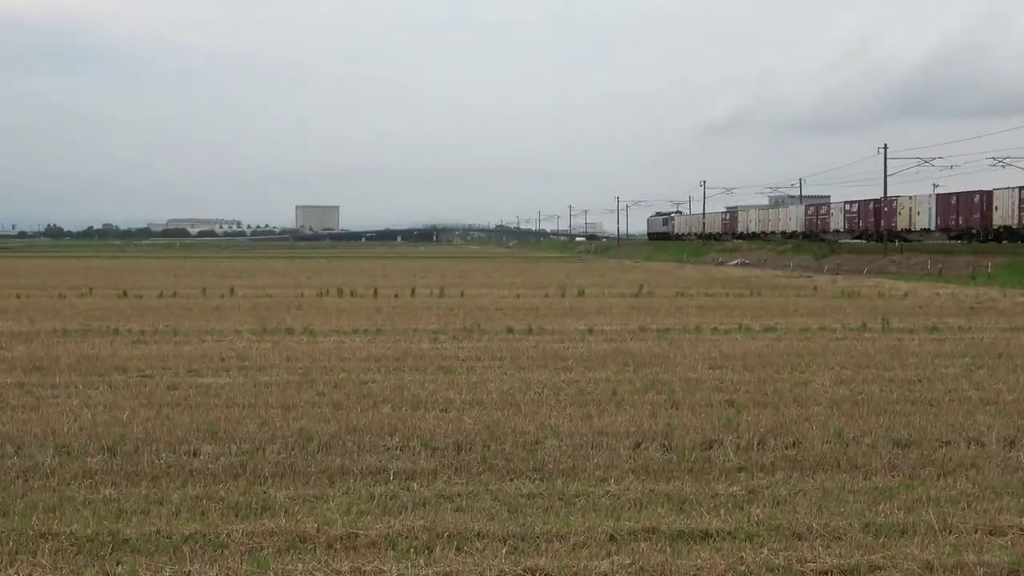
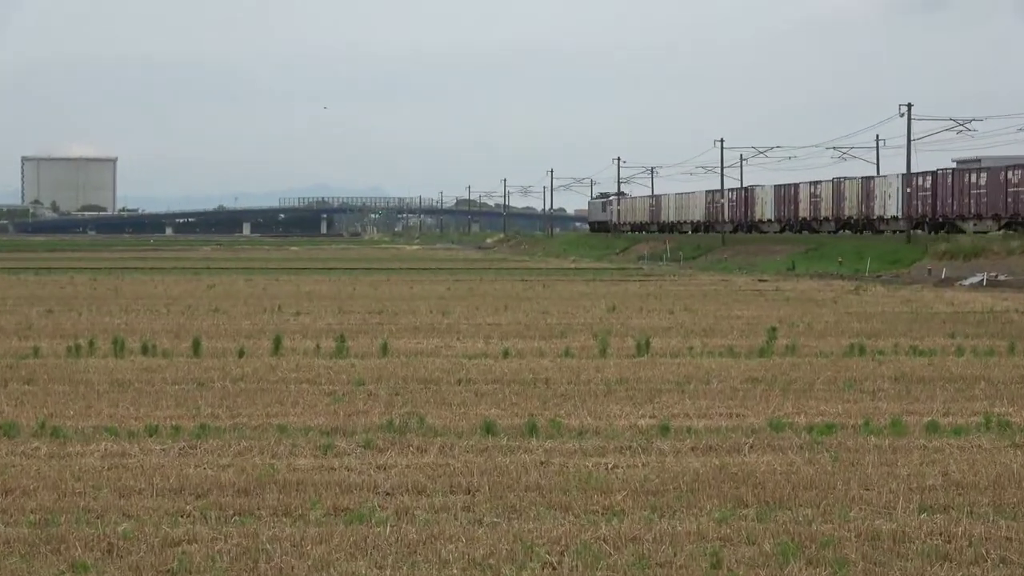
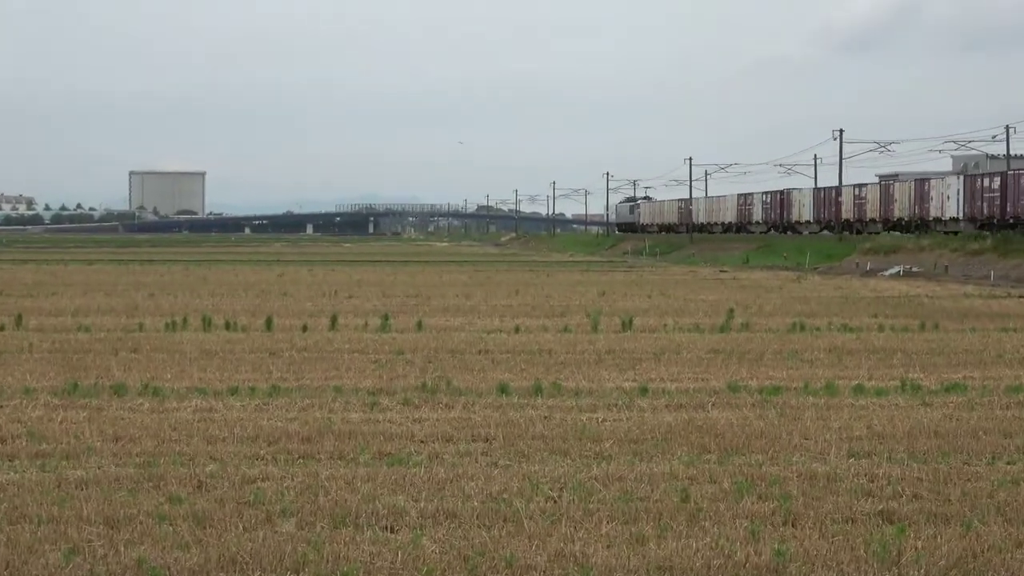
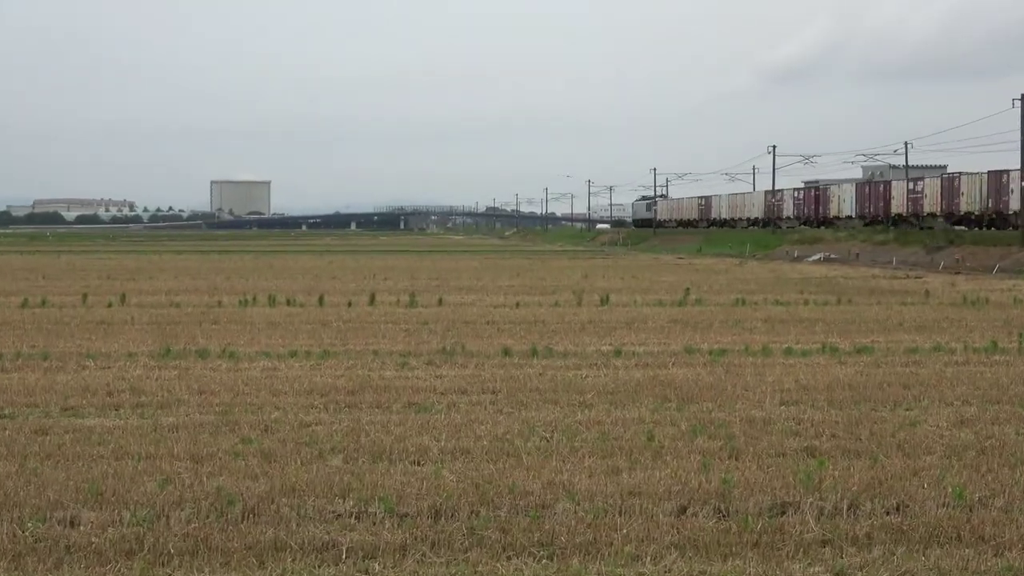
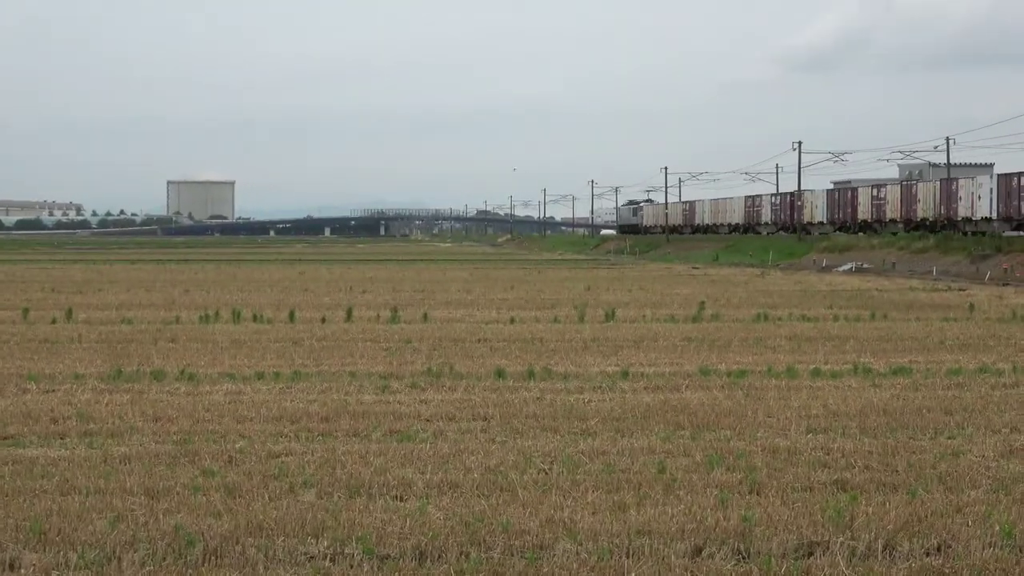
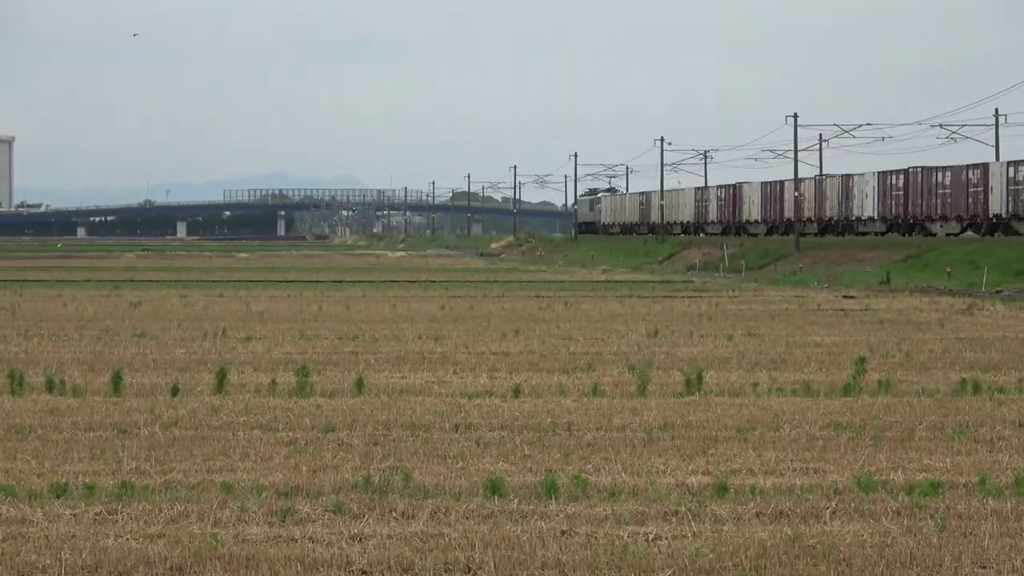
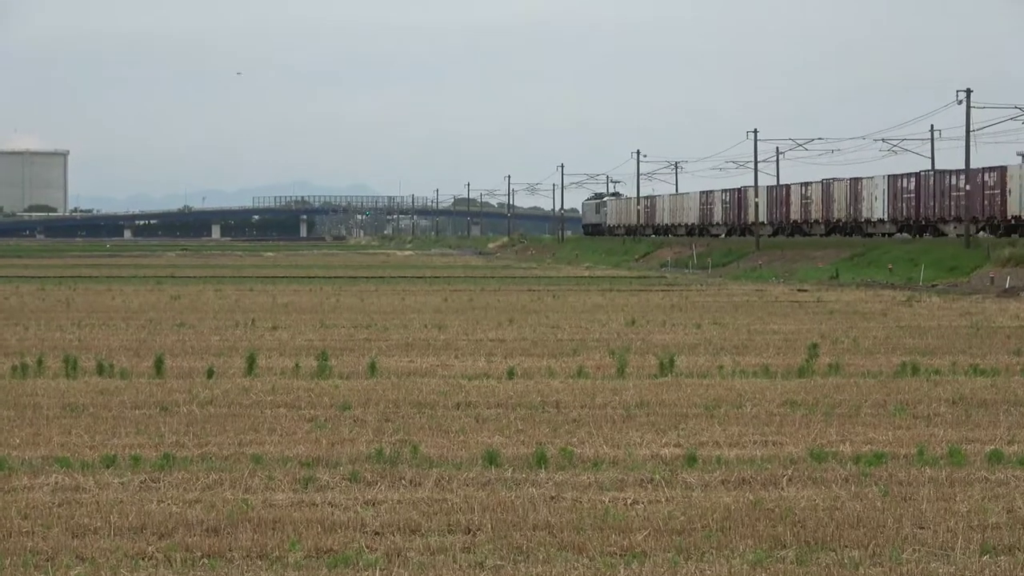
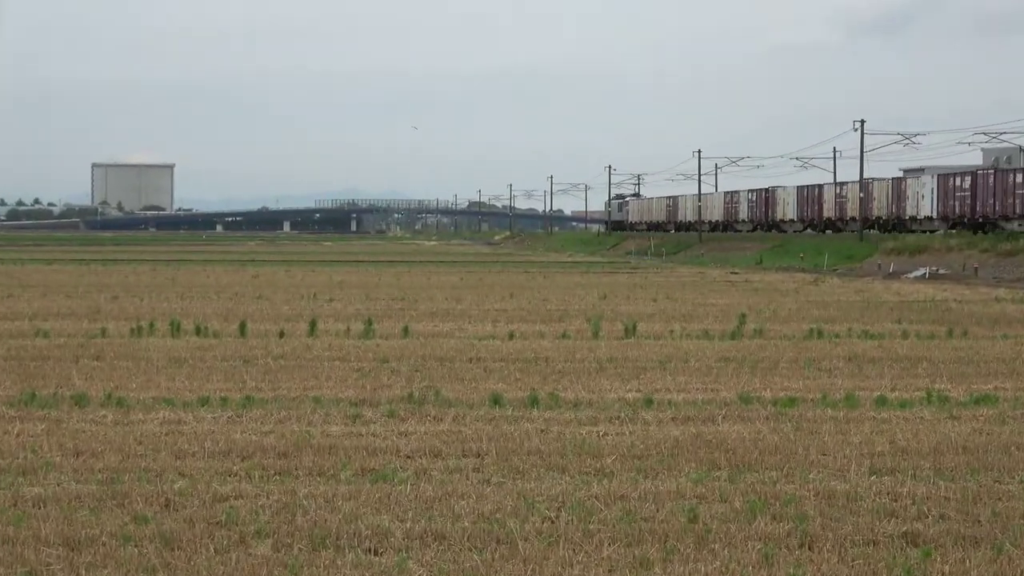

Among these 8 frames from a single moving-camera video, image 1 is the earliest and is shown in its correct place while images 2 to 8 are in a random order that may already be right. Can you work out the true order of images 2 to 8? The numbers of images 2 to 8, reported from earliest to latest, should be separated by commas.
4, 5, 3, 8, 2, 7, 6
